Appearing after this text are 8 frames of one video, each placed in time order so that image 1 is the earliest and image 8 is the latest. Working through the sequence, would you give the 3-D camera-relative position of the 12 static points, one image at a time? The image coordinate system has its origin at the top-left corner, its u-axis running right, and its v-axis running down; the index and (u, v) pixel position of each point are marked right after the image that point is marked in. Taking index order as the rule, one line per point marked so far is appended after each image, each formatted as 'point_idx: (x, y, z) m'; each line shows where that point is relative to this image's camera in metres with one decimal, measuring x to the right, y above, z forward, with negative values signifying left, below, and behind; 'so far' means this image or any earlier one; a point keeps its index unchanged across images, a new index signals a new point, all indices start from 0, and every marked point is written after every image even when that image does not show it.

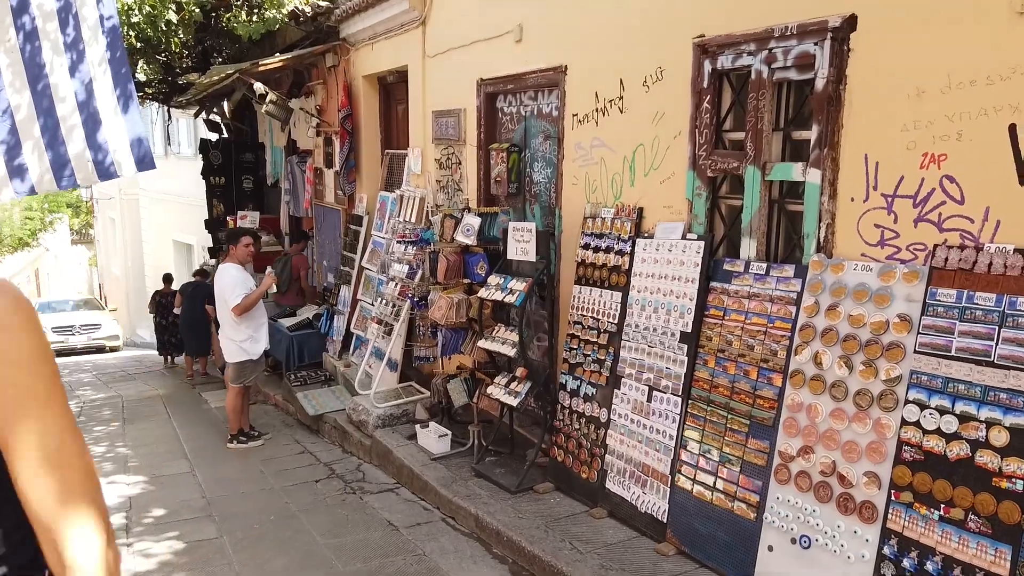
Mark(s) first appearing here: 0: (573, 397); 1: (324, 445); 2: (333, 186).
0: (+0.4, -0.7, +4.4) m
1: (-1.7, -1.4, +6.7) m
2: (-2.2, +1.2, +9.0) m
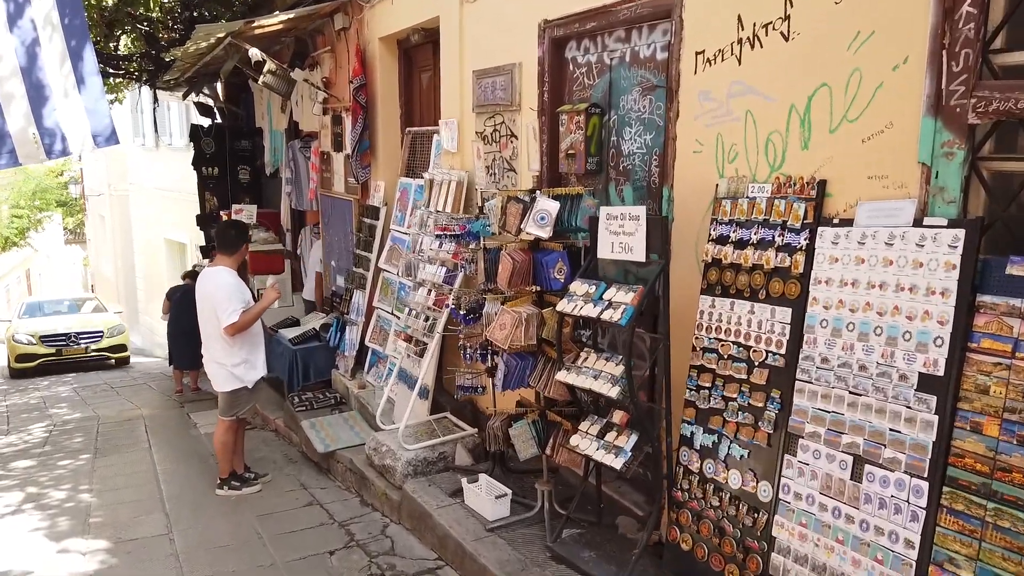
0: (+0.8, -0.7, +3.1) m
1: (-1.3, -1.5, +5.4) m
2: (-1.8, +1.2, +7.7) m
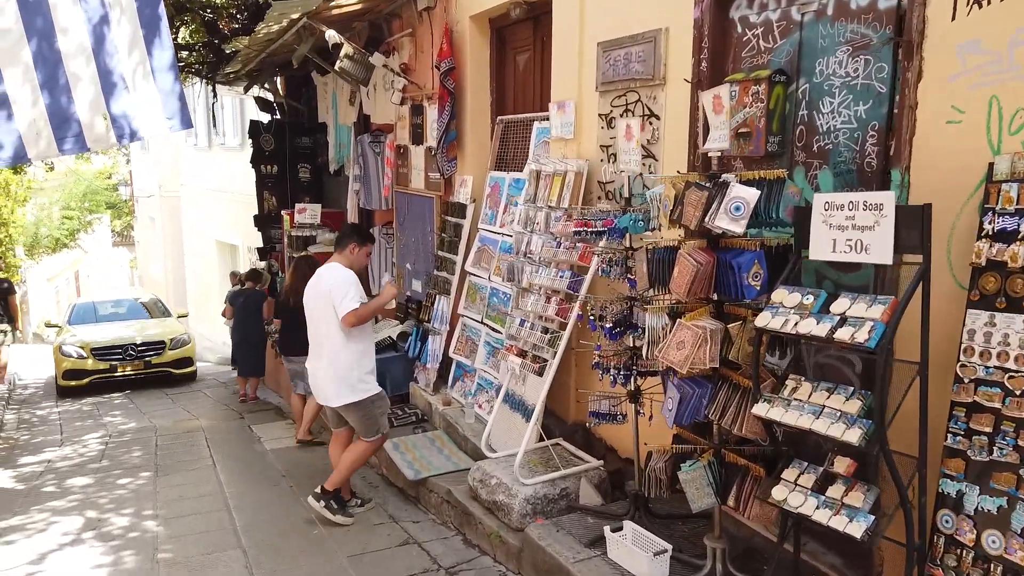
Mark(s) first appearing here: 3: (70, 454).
0: (+1.5, -0.7, +2.3) m
1: (-0.5, -1.5, +4.7) m
2: (-0.8, +1.1, +7.0) m
3: (-4.5, -1.7, +7.6) m
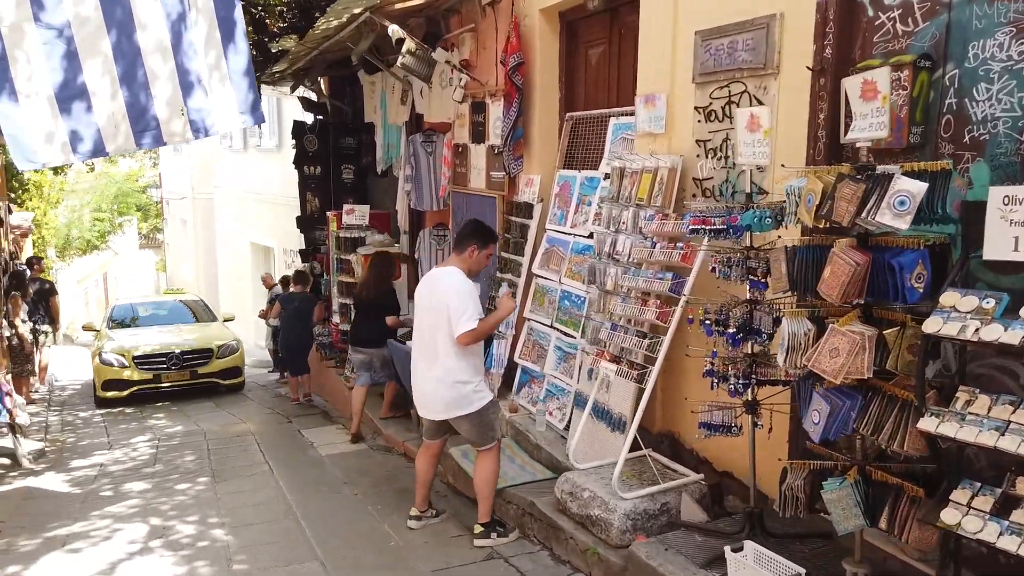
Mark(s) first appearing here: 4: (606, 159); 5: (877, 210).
0: (+2.0, -0.8, +2.0) m
1: (0.0, -1.5, +4.5) m
2: (-0.3, +1.1, +6.8) m
3: (-3.9, -1.7, +7.4) m
4: (+0.7, +0.9, +5.4) m
5: (+1.3, +0.3, +2.6) m
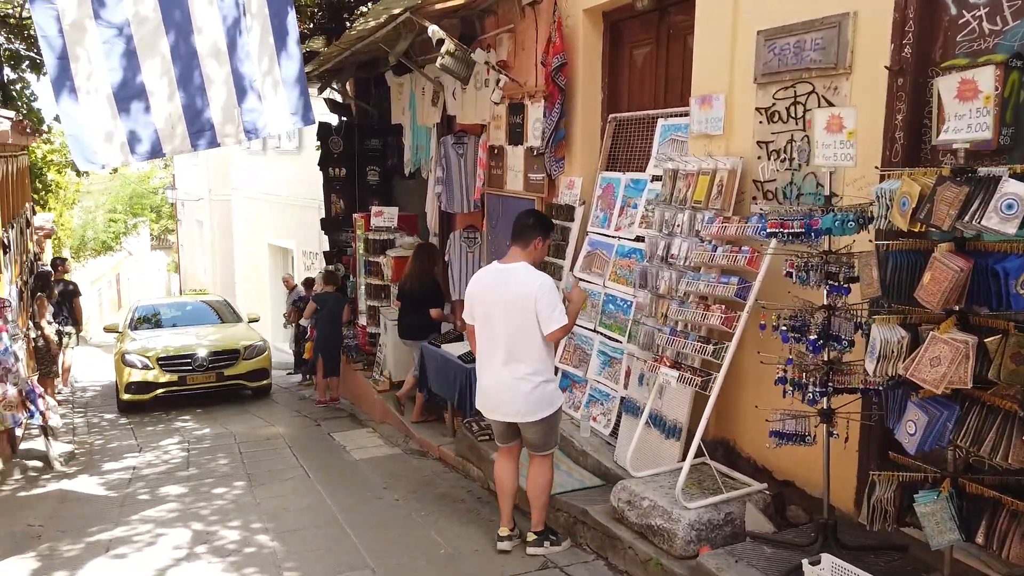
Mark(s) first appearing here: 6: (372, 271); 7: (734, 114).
0: (+2.2, -0.8, +1.9) m
1: (+0.4, -1.6, +4.4) m
2: (+0.1, +1.1, +6.7) m
3: (-3.6, -1.7, +7.4) m
4: (+1.0, +0.9, +5.3) m
5: (+1.6, +0.3, +2.5) m
6: (-1.8, +0.2, +9.3) m
7: (+1.3, +1.0, +4.3) m
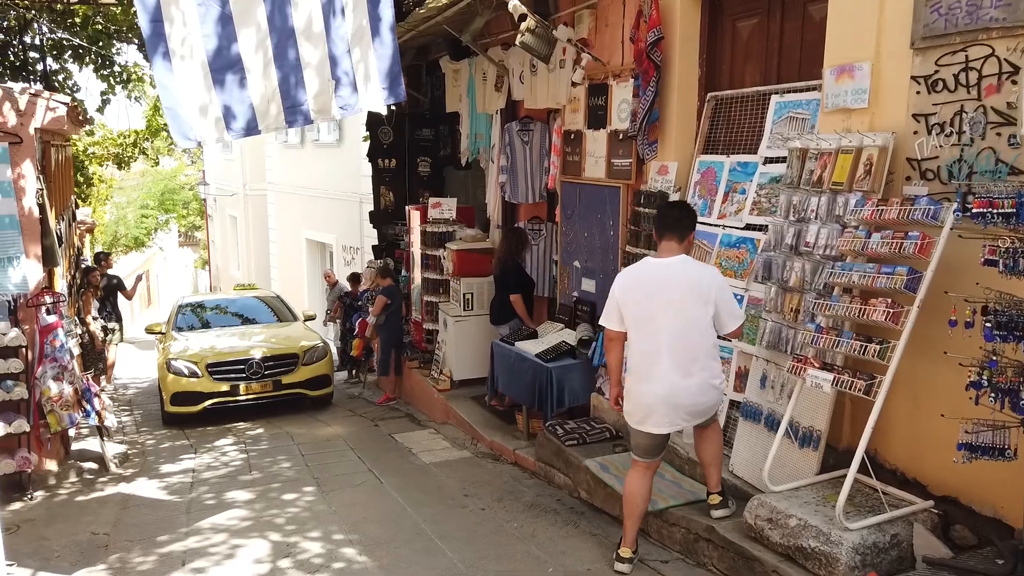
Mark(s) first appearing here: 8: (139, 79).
0: (+2.8, -0.7, +1.4) m
1: (+1.0, -1.5, +3.9) m
2: (+0.8, +1.1, +6.3) m
3: (-2.9, -1.7, +7.1) m
4: (+1.7, +1.0, +4.8) m
5: (+2.2, +0.3, +2.0) m
6: (-1.0, +0.3, +8.9) m
7: (+2.0, +1.1, +3.9) m
8: (-5.7, +3.2, +11.2) m
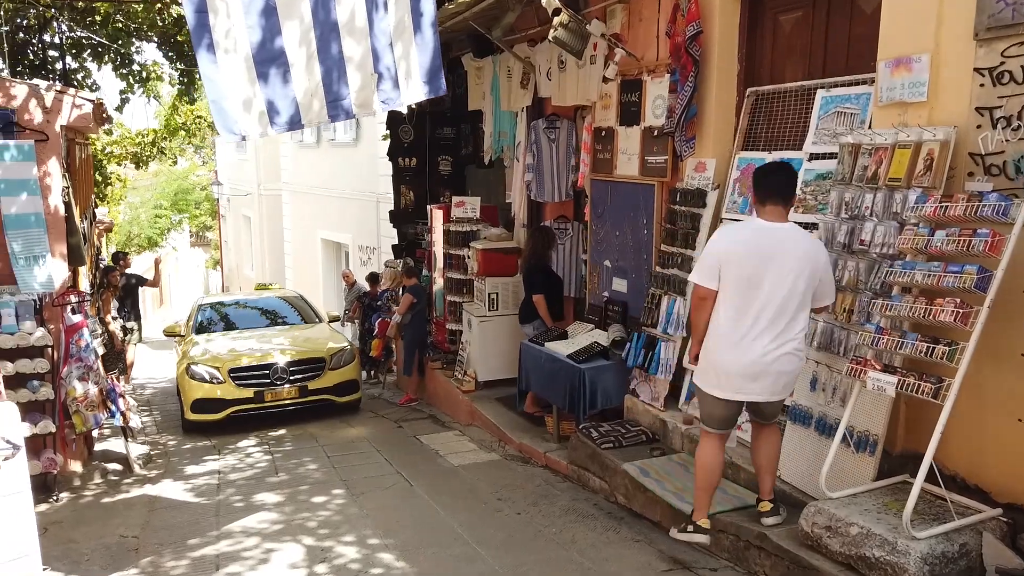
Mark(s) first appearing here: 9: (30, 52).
0: (+3.0, -0.7, +1.3) m
1: (+1.2, -1.5, +3.8) m
2: (+1.1, +1.1, +6.2) m
3: (-2.6, -1.6, +7.0) m
4: (+1.9, +1.0, +4.7) m
5: (+2.4, +0.3, +1.9) m
6: (-0.7, +0.3, +8.8) m
7: (+2.2, +1.1, +3.7) m
8: (-5.4, +3.2, +11.2) m
9: (-6.3, +3.1, +9.7) m
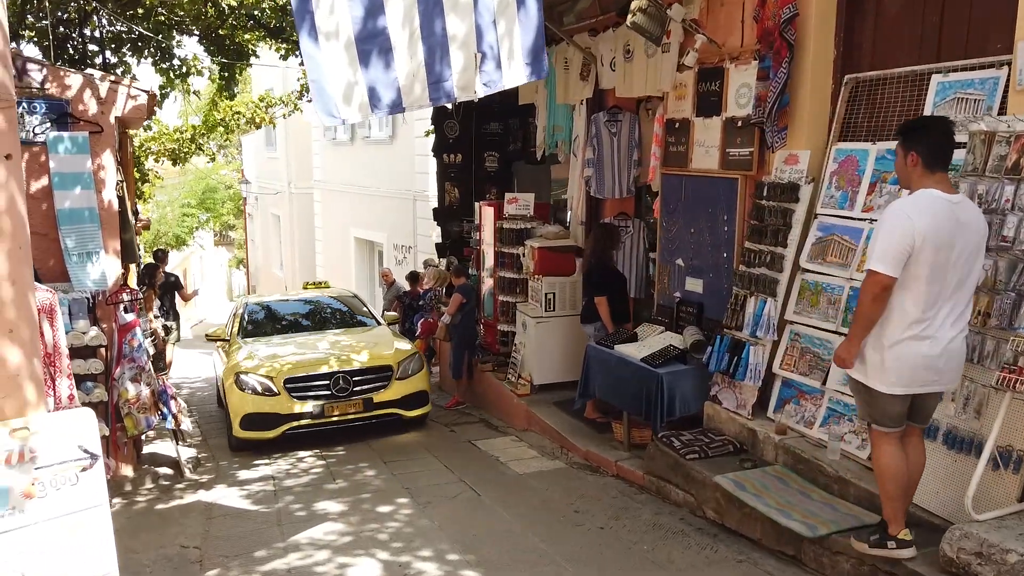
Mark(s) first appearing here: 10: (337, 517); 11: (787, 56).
0: (+3.5, -0.7, +0.9) m
1: (+1.7, -1.5, +3.5) m
2: (+1.6, +1.1, +5.8) m
3: (-2.0, -1.6, +6.7) m
4: (+2.5, +1.0, +4.3) m
5: (+2.8, +0.3, +1.5) m
6: (-0.1, +0.3, +8.5) m
7: (+2.7, +1.1, +3.4) m
8: (-4.7, +3.2, +11.0) m
9: (-5.7, +3.1, +9.5) m
10: (-1.2, -1.6, +5.2) m
11: (+1.9, +1.6, +5.1) m
